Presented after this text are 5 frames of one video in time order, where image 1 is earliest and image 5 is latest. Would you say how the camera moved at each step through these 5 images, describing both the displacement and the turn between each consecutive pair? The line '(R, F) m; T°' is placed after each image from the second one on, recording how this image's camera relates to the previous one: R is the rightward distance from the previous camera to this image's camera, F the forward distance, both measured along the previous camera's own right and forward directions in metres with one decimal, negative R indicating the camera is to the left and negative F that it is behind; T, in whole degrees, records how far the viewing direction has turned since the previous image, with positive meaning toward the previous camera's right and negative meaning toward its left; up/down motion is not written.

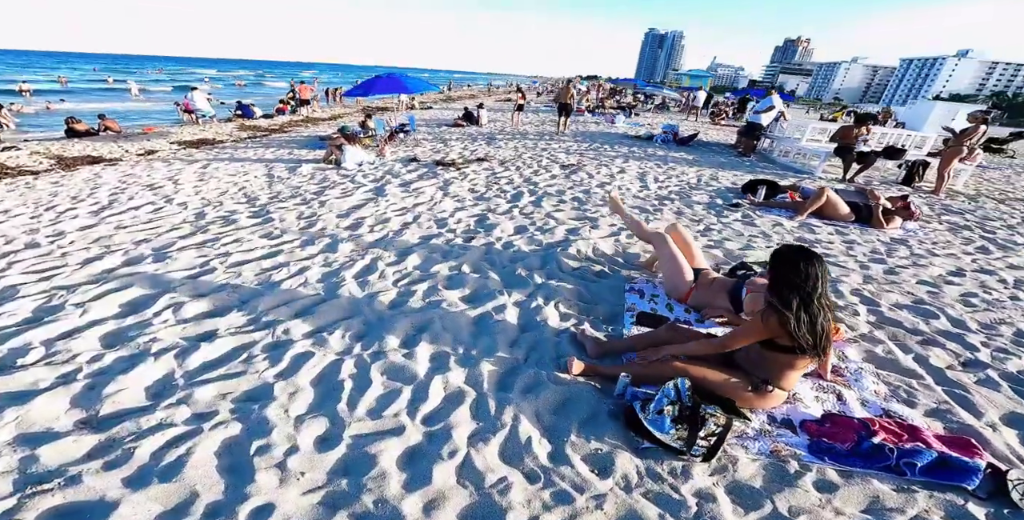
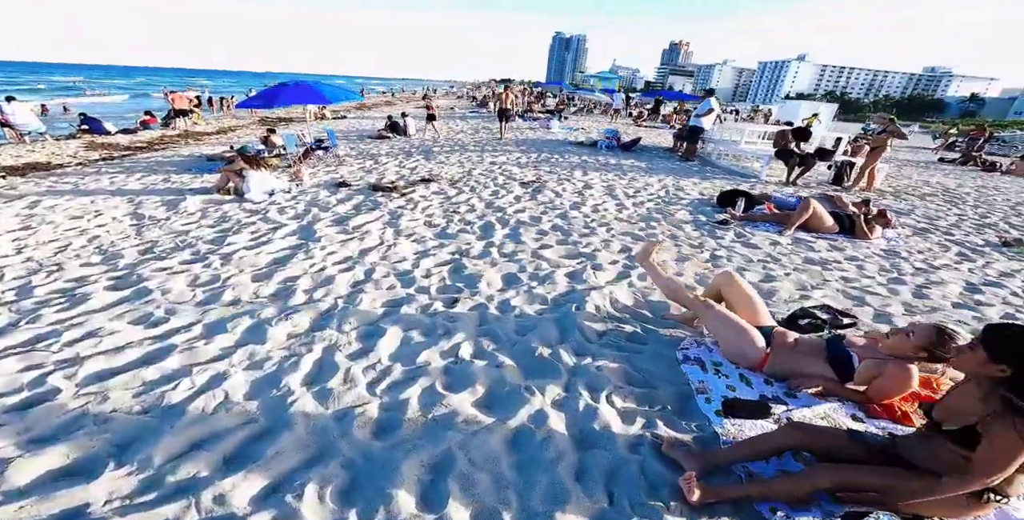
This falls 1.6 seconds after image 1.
(-0.6, +0.9) m; +12°
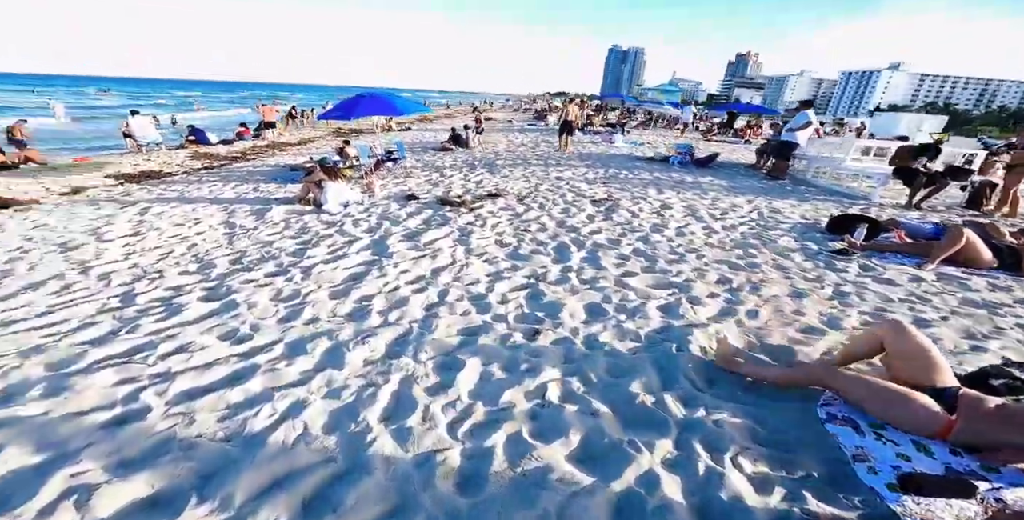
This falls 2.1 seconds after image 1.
(-0.3, +0.3) m; -7°
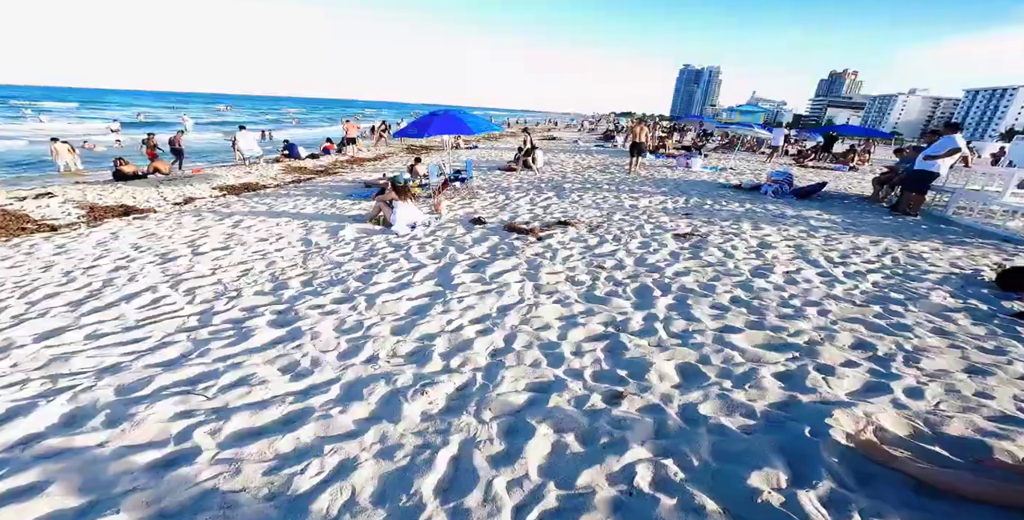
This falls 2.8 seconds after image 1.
(-0.1, +0.5) m; -8°
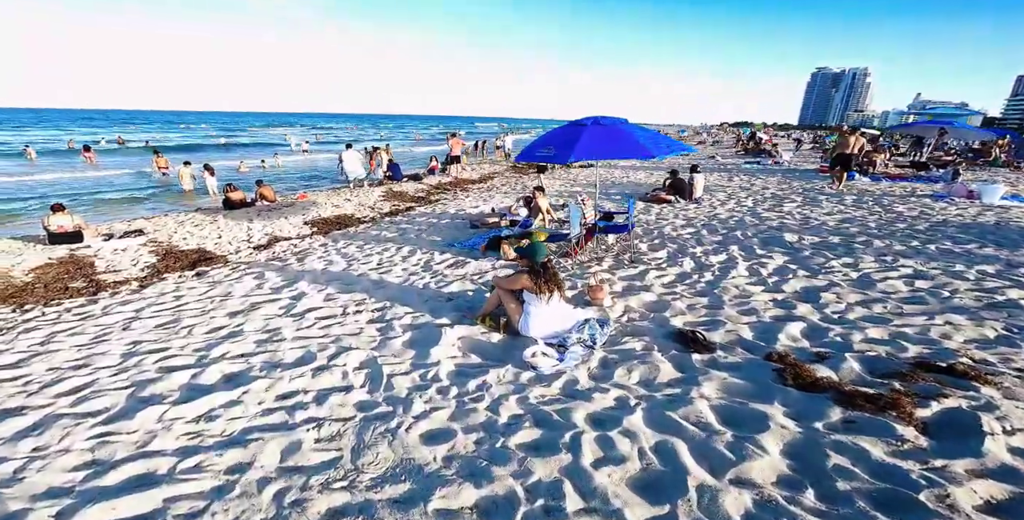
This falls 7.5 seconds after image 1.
(-1.2, +3.3) m; -12°
